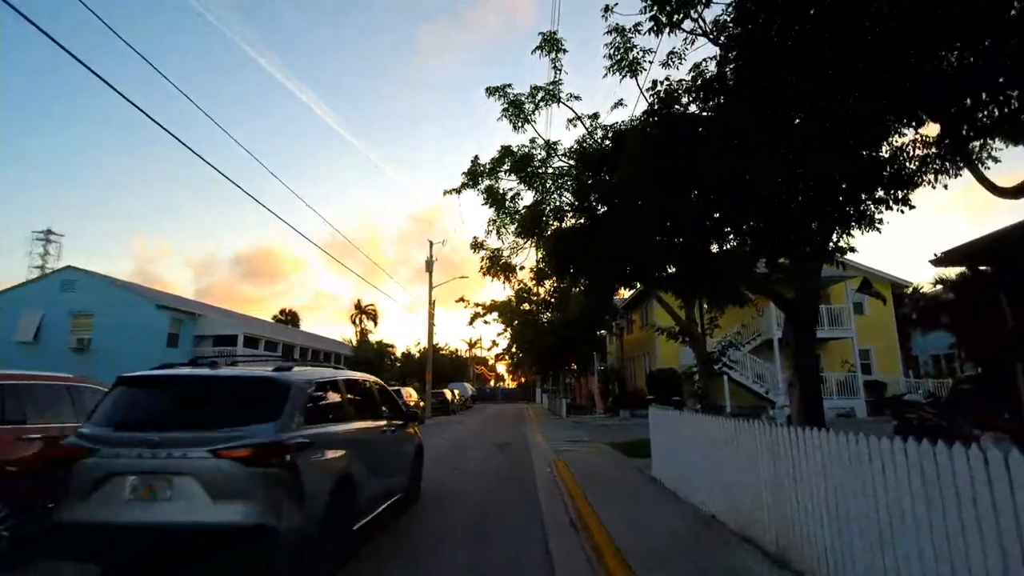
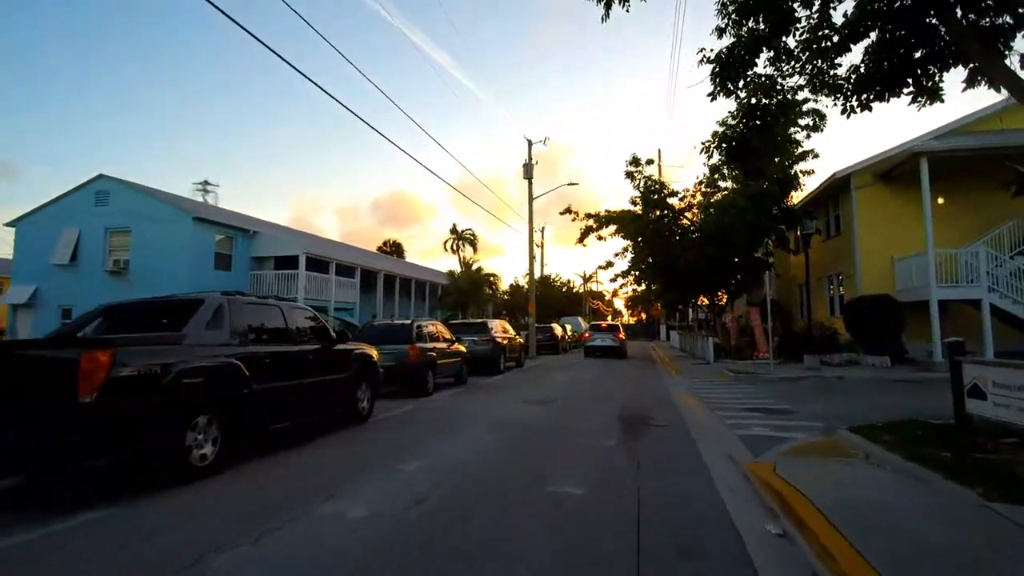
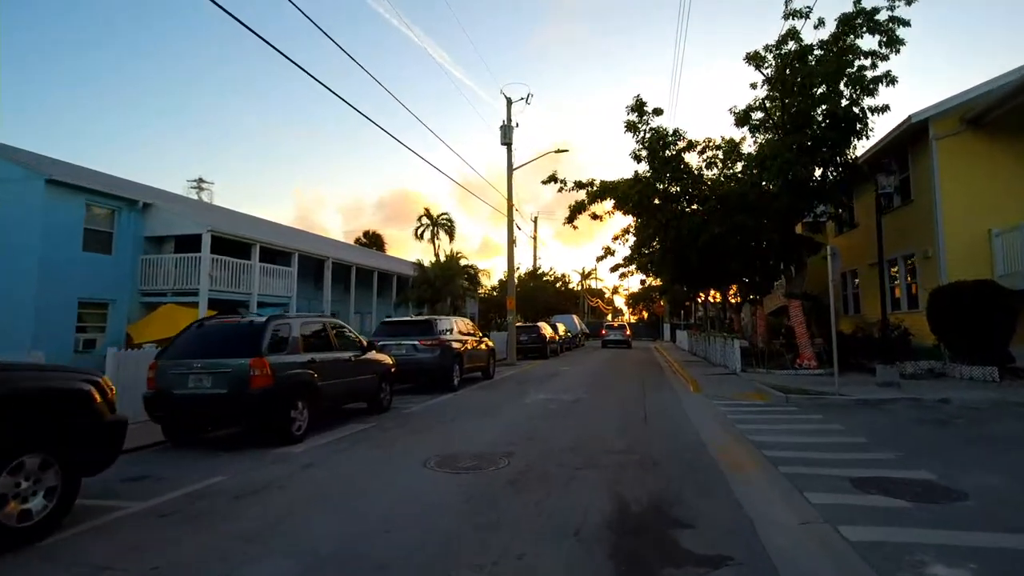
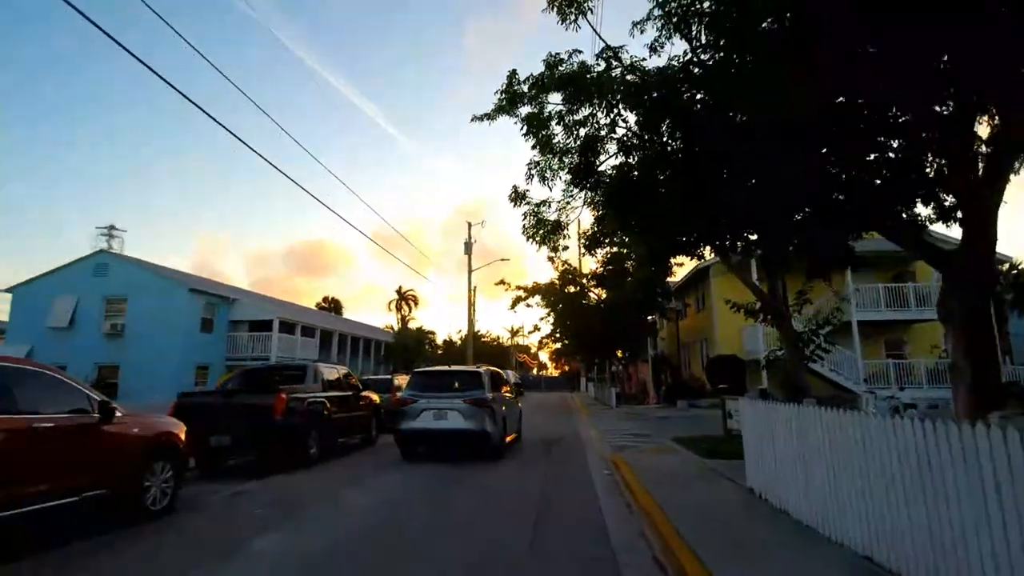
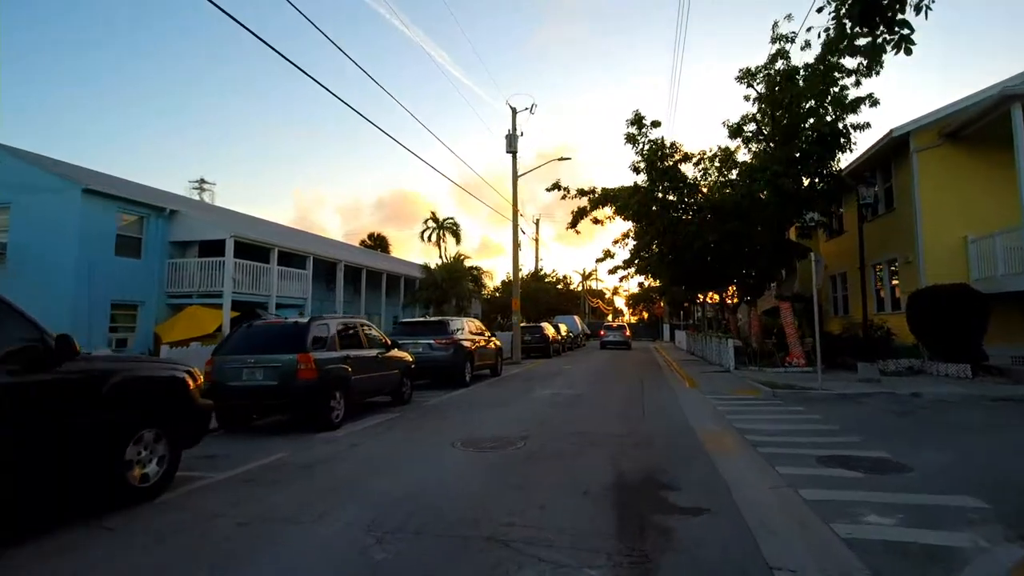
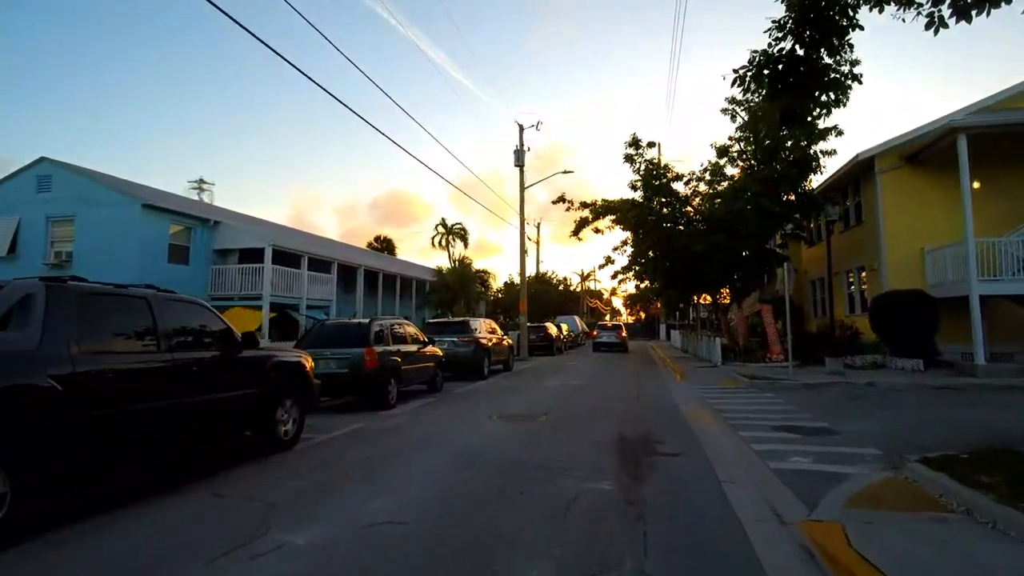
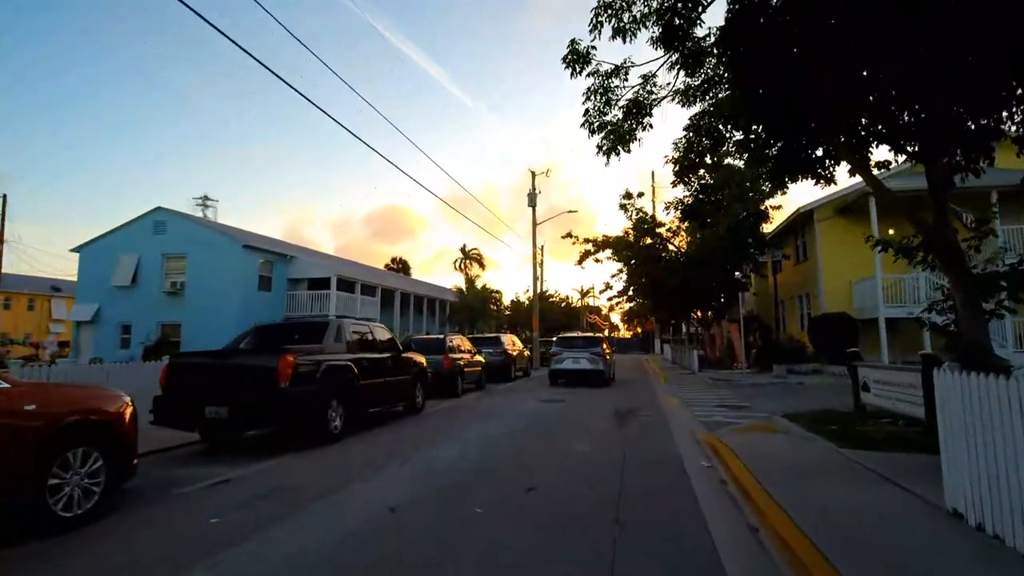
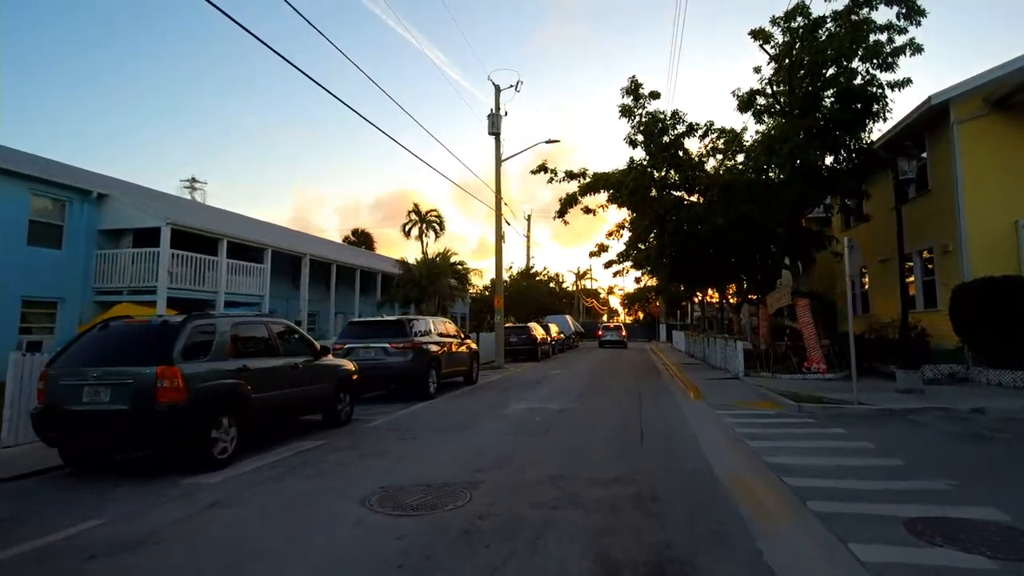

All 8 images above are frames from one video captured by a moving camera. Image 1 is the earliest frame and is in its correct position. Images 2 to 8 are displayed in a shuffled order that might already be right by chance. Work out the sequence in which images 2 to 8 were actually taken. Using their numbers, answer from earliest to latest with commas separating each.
4, 7, 2, 6, 5, 3, 8
